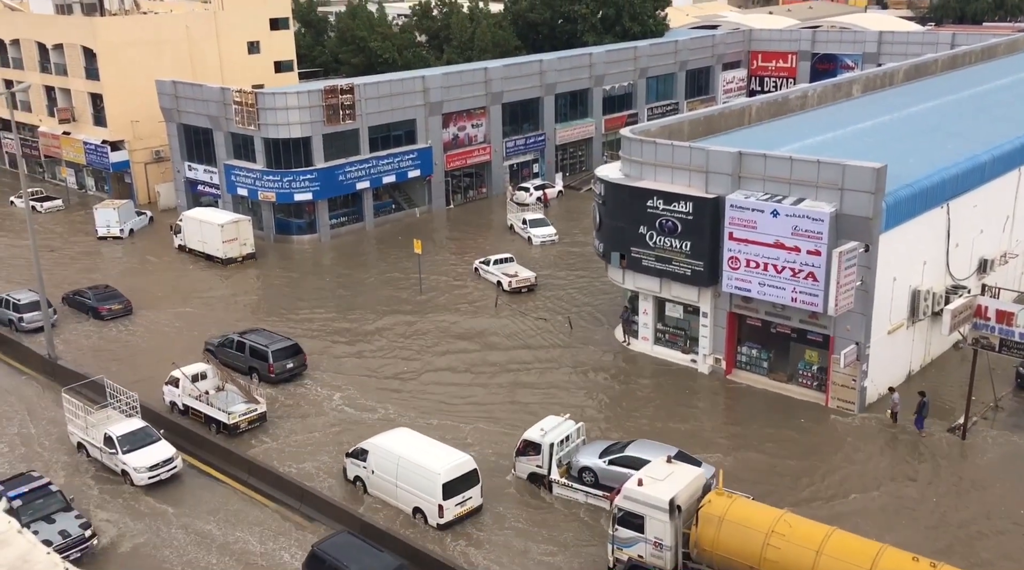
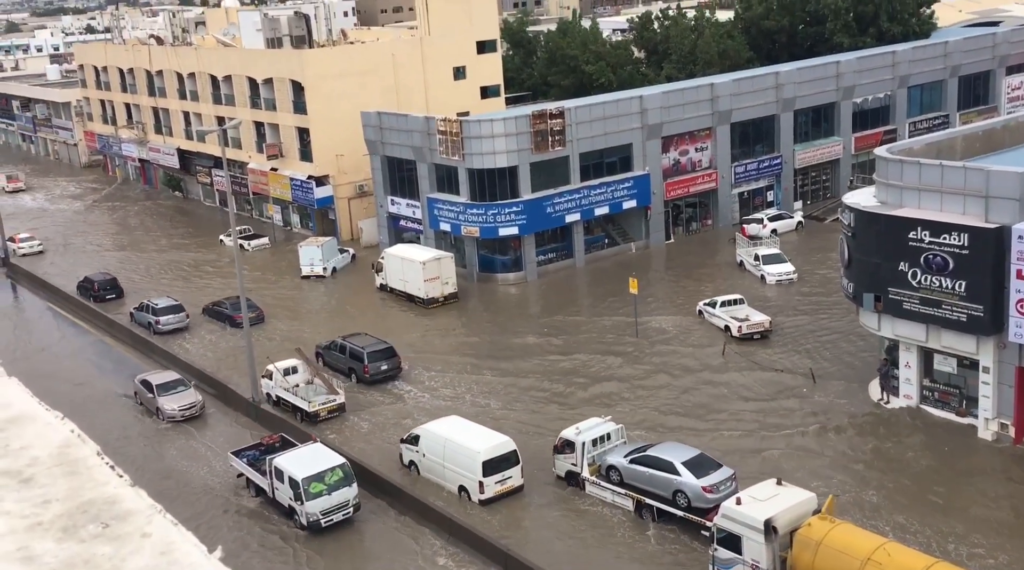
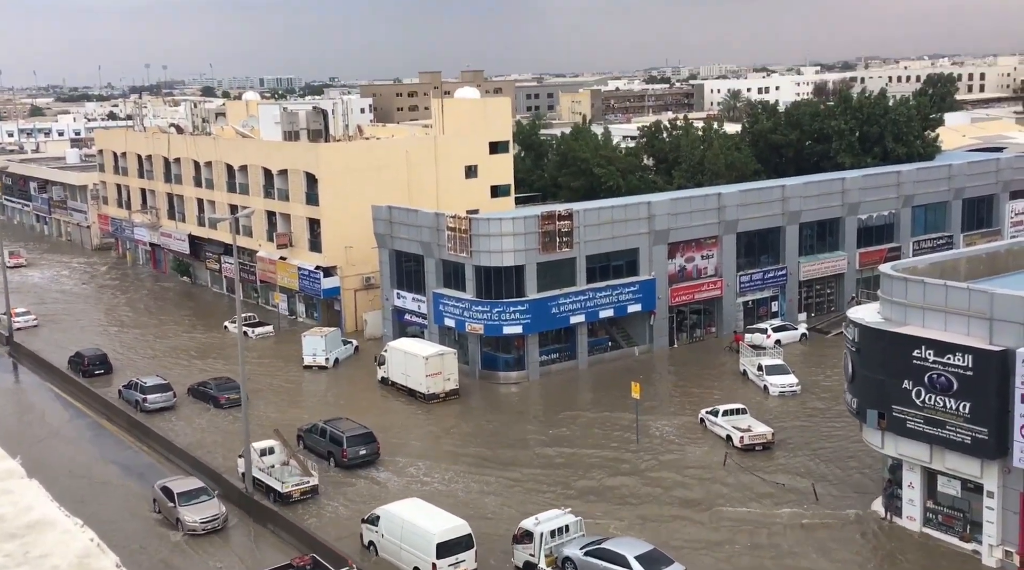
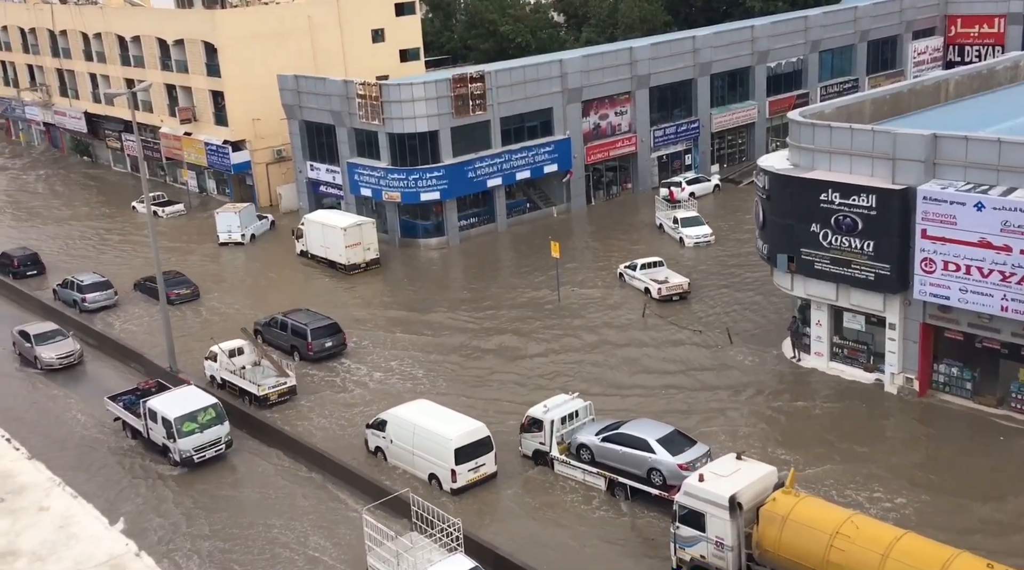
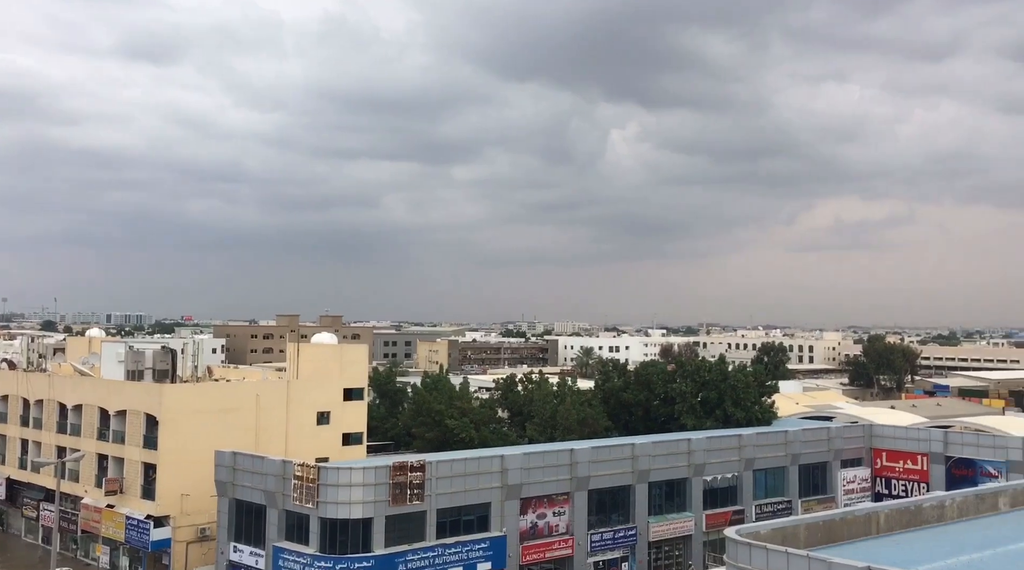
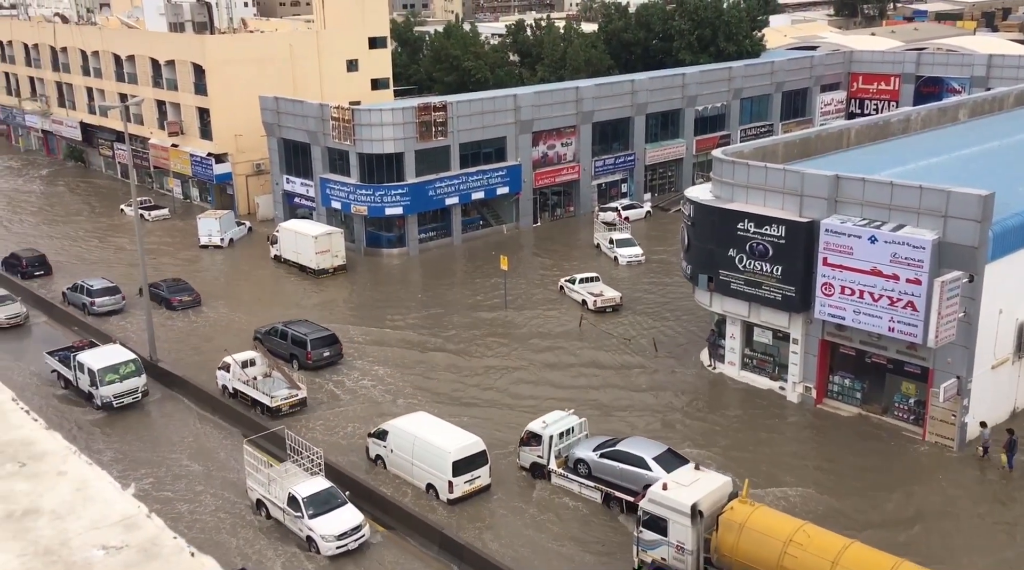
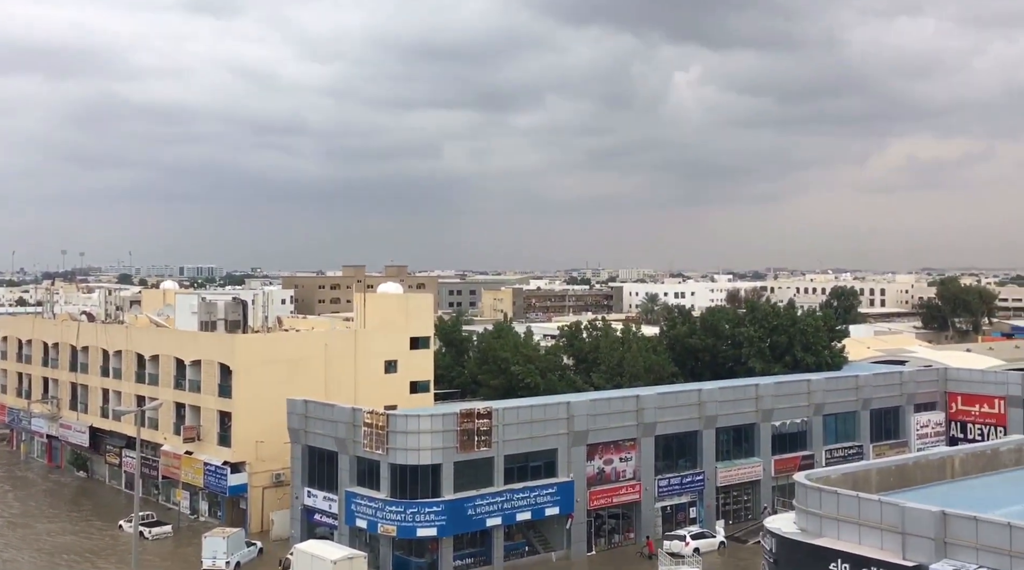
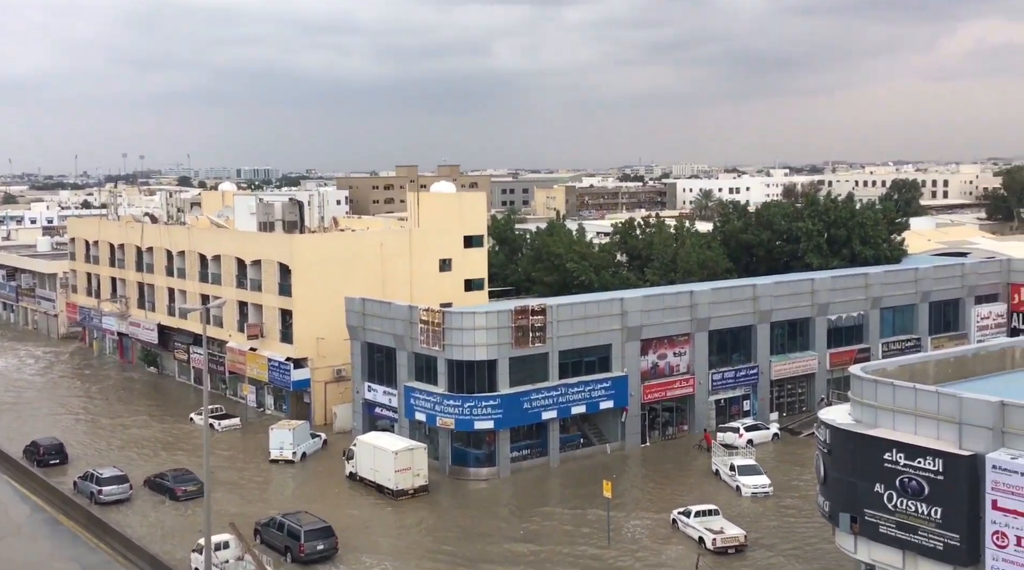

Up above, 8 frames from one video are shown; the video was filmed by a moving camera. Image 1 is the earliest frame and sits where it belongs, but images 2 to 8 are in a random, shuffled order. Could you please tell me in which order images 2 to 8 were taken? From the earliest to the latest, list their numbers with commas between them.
6, 4, 2, 3, 8, 7, 5
